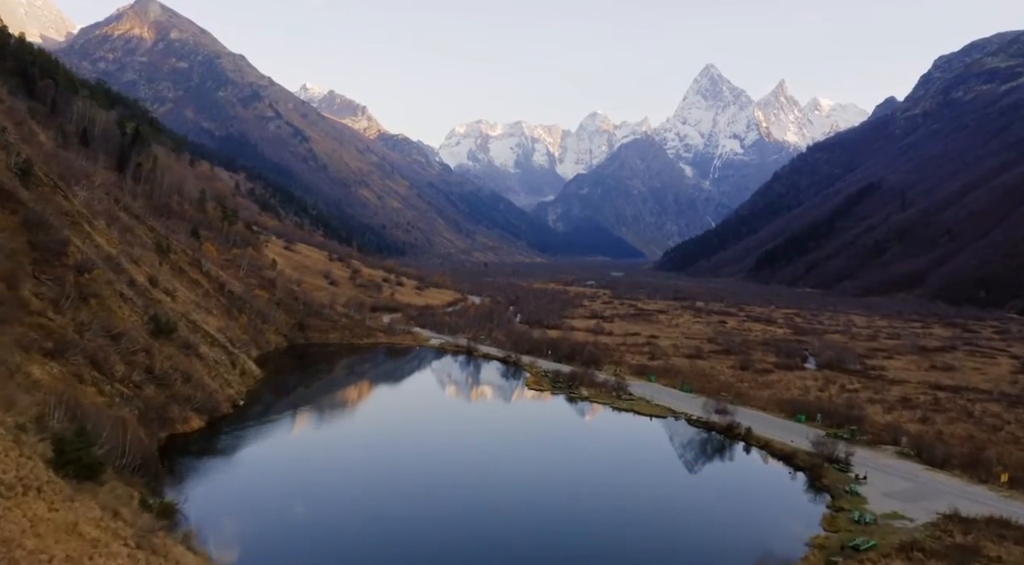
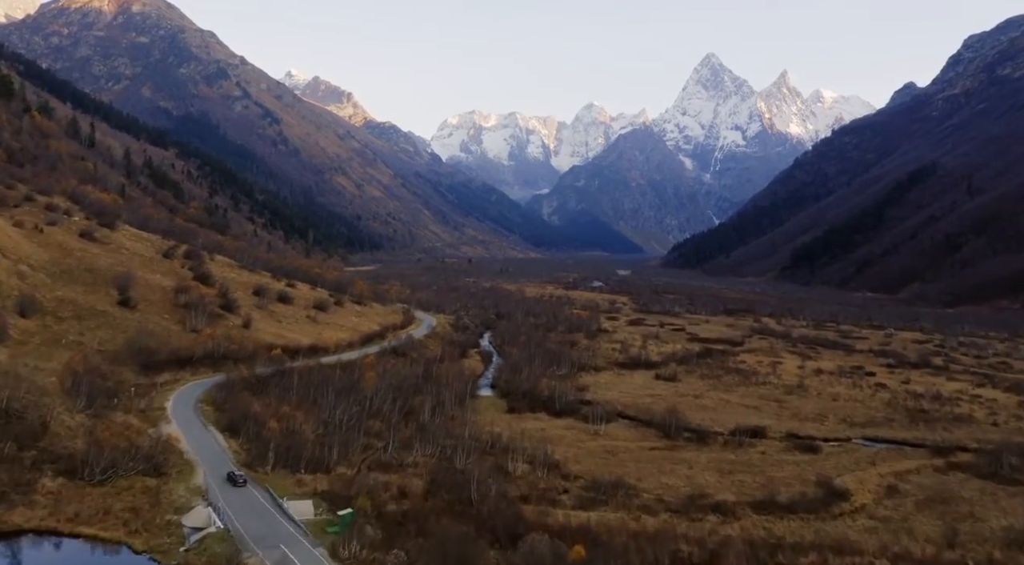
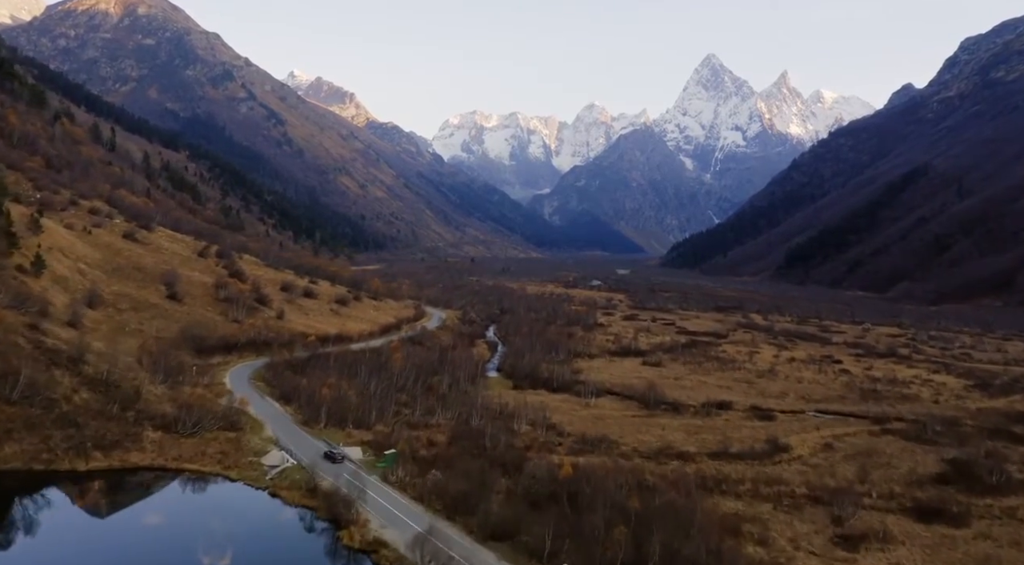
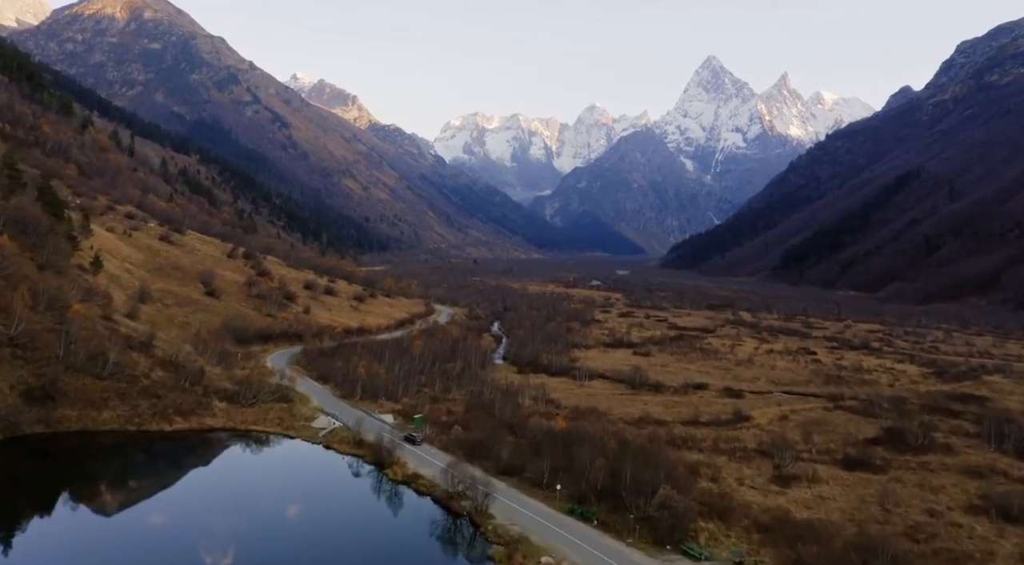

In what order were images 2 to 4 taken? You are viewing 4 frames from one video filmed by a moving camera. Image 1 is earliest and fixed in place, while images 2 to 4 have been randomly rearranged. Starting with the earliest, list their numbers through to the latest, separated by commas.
4, 3, 2
